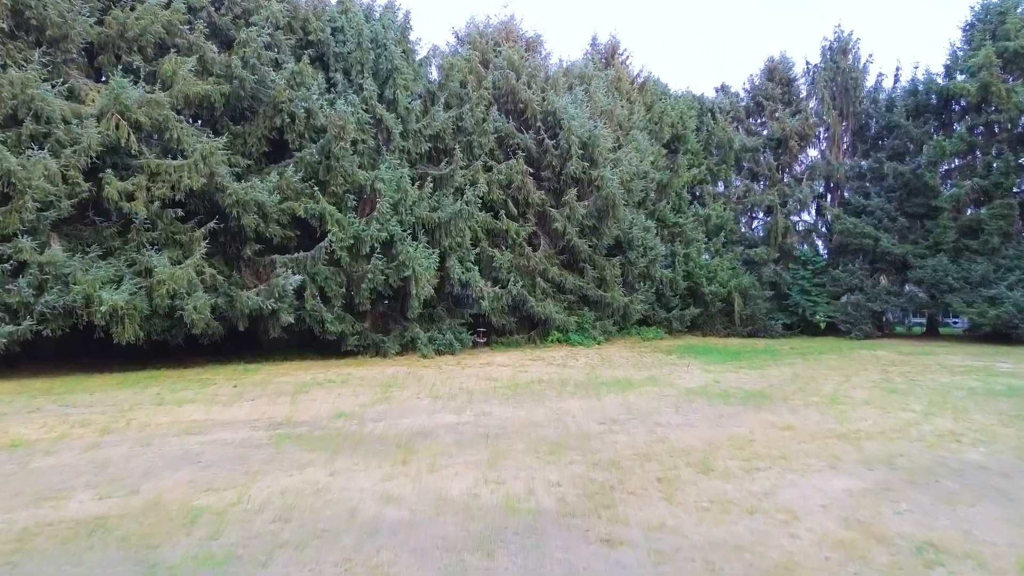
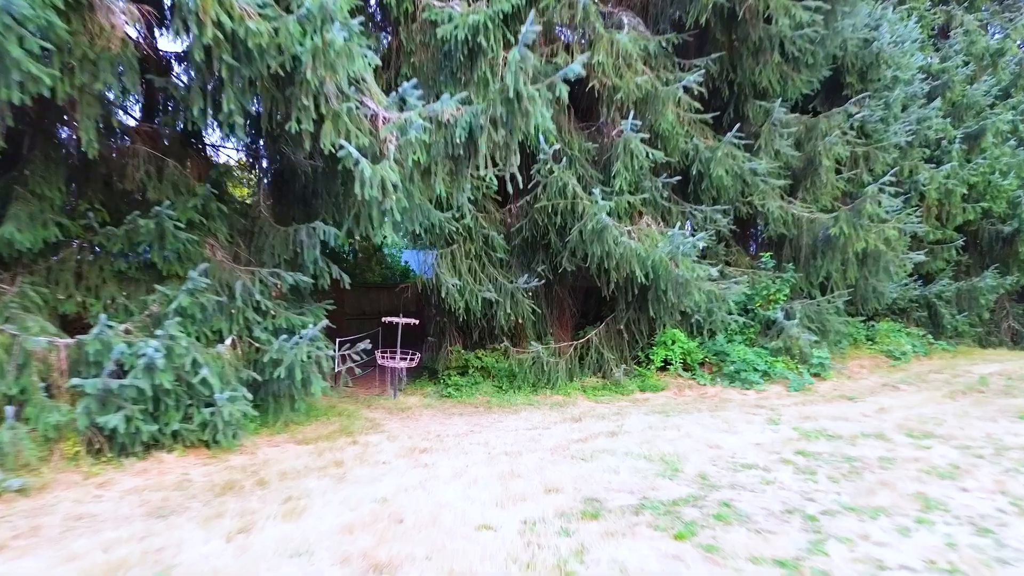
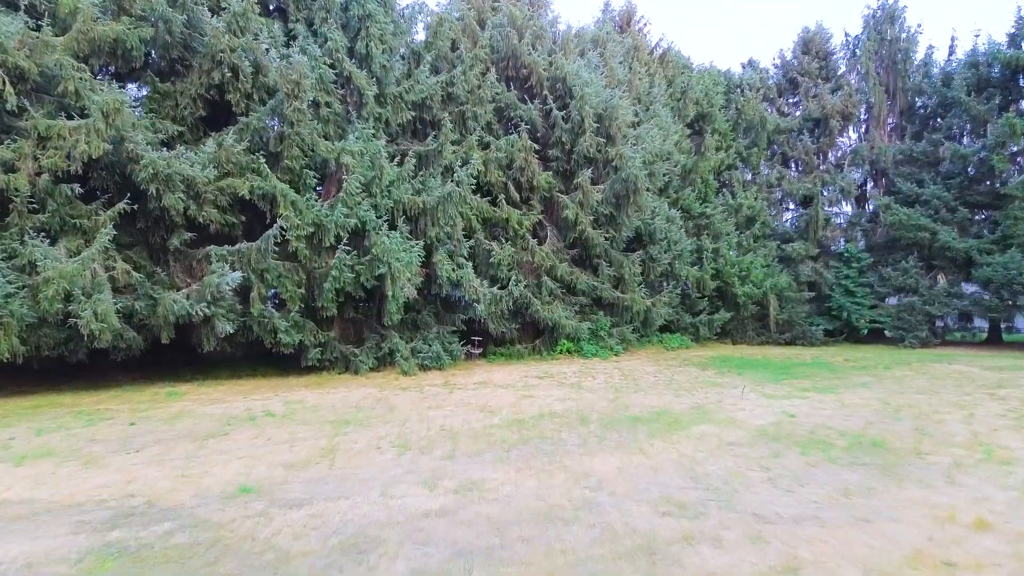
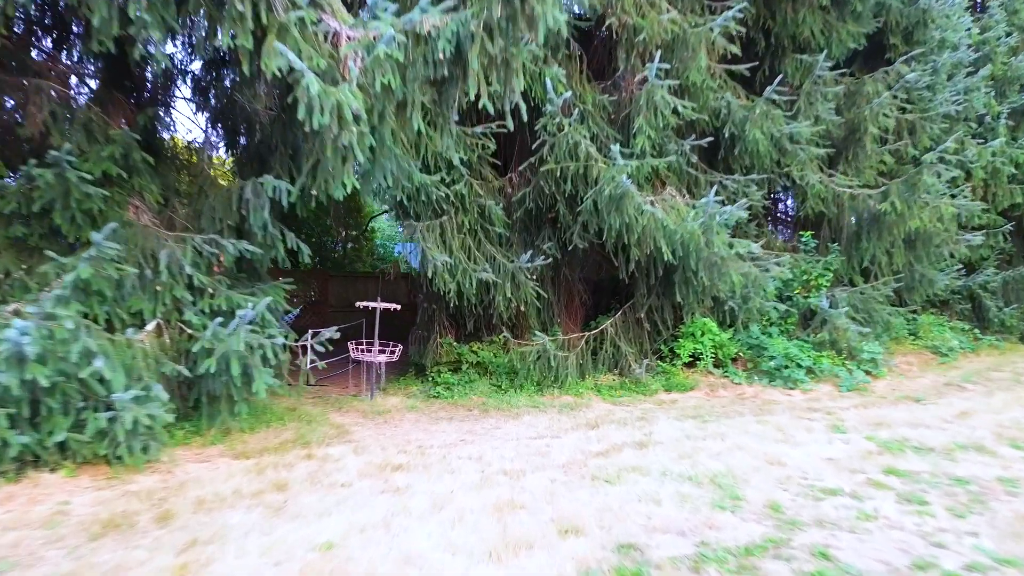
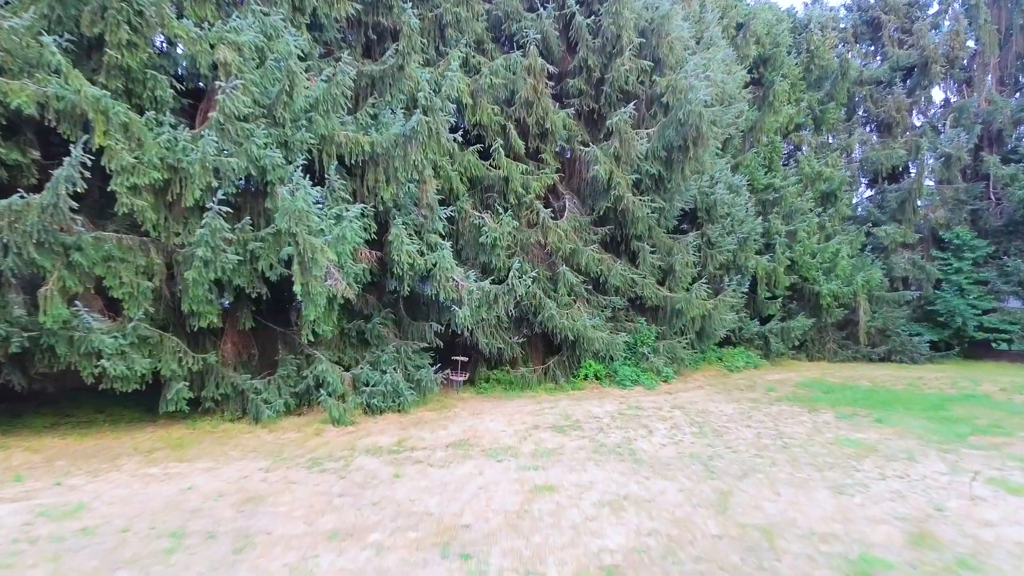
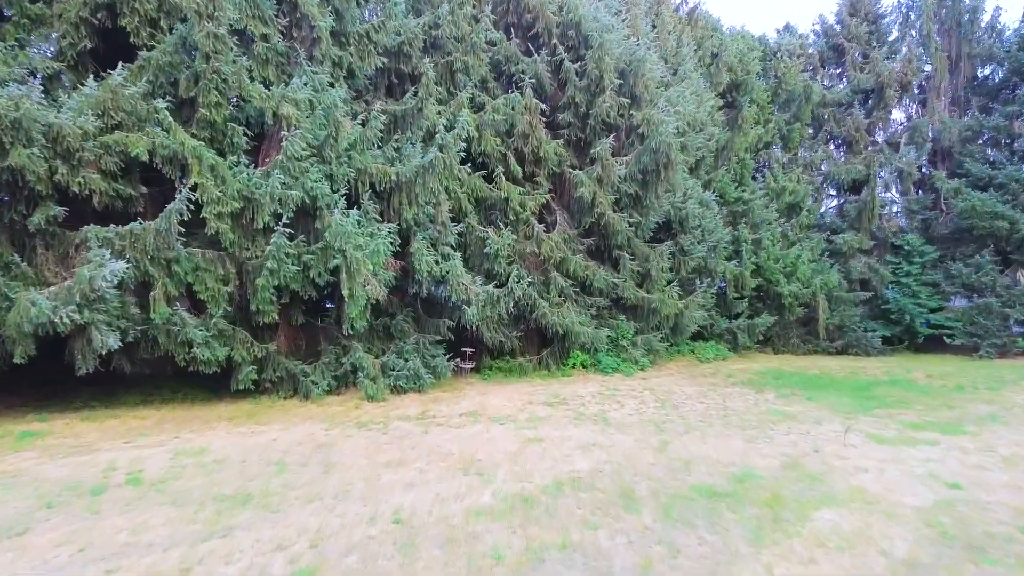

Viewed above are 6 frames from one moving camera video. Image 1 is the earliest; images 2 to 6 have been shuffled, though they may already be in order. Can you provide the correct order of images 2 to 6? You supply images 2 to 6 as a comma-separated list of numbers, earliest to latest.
3, 6, 5, 2, 4
